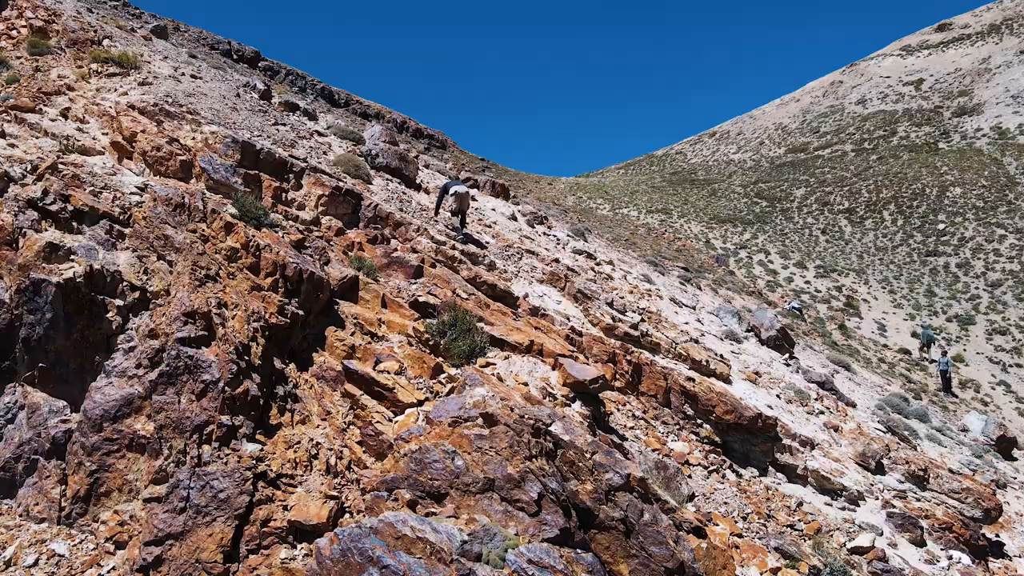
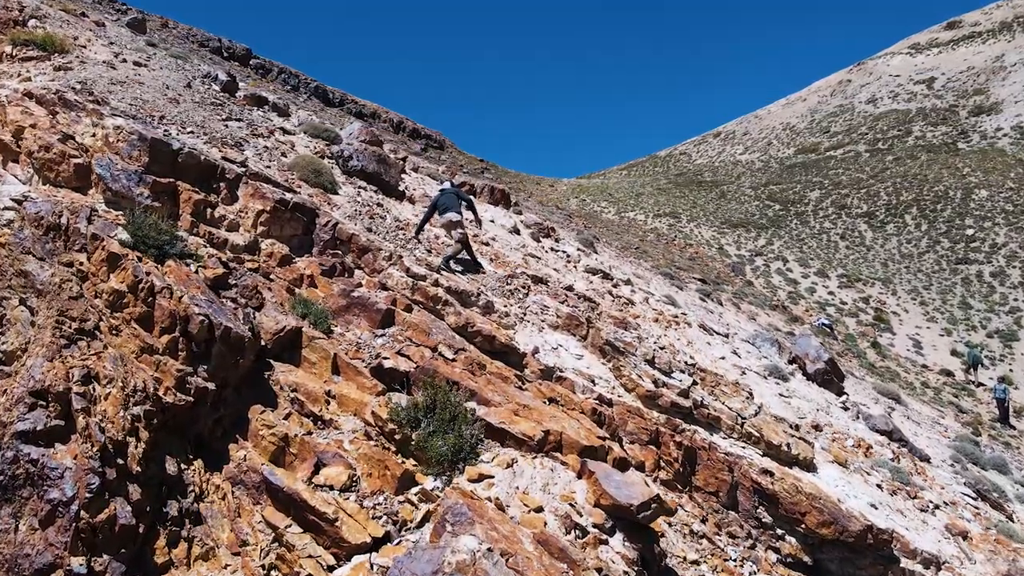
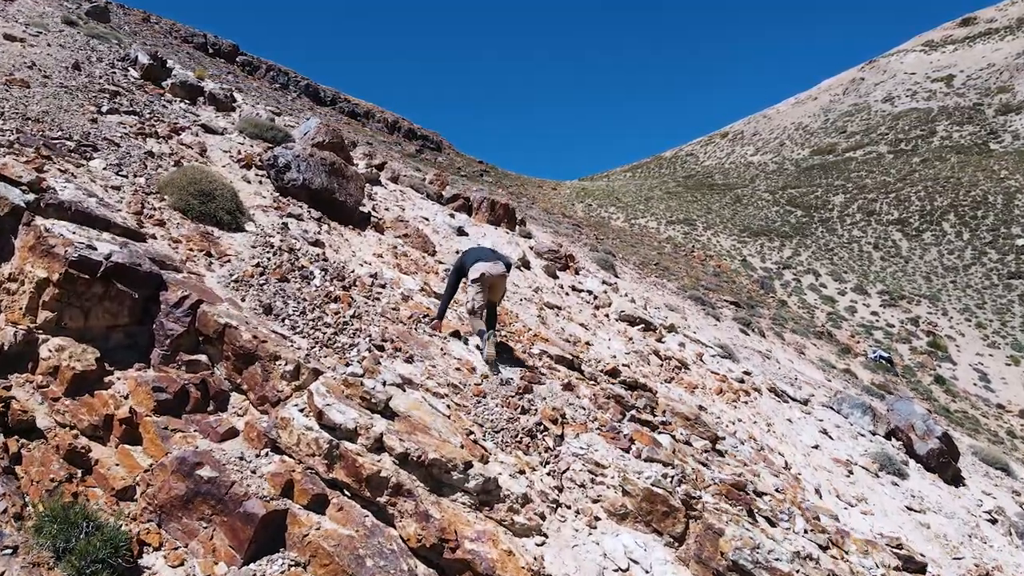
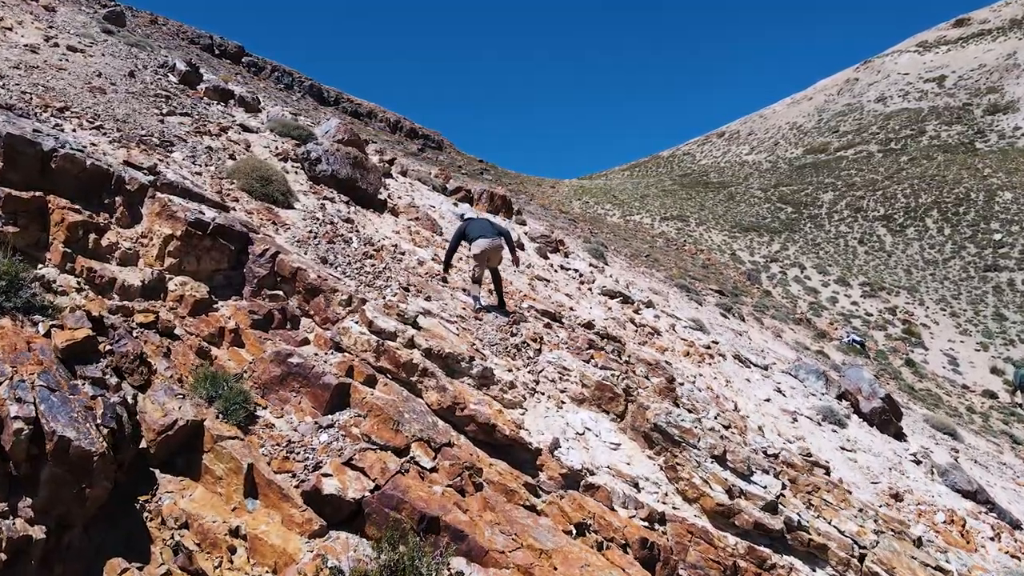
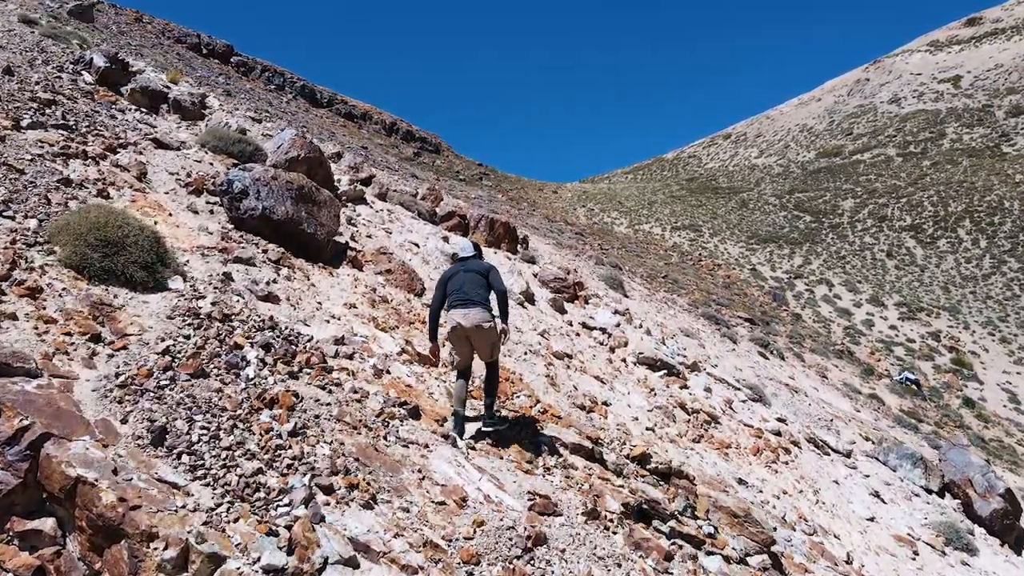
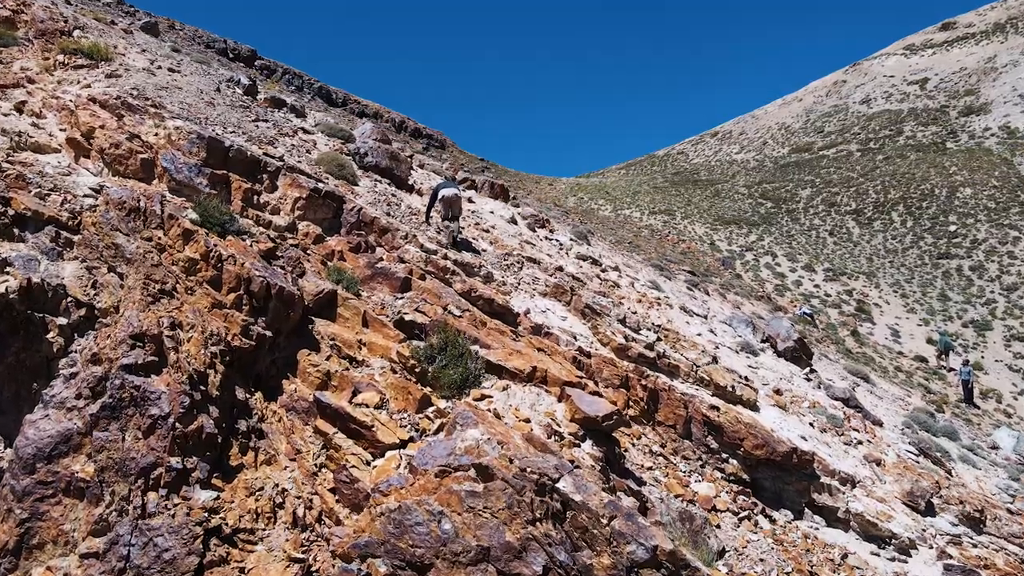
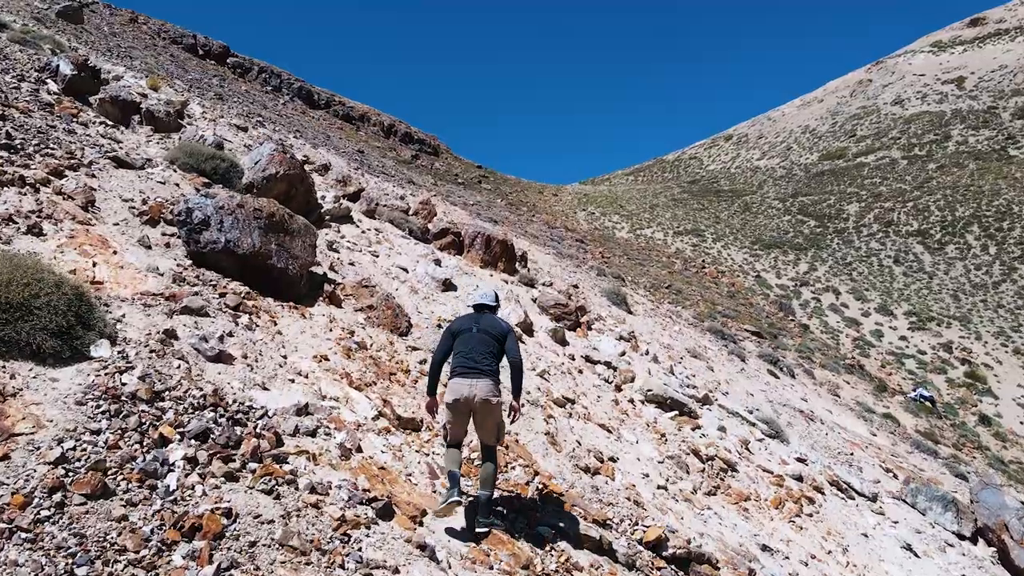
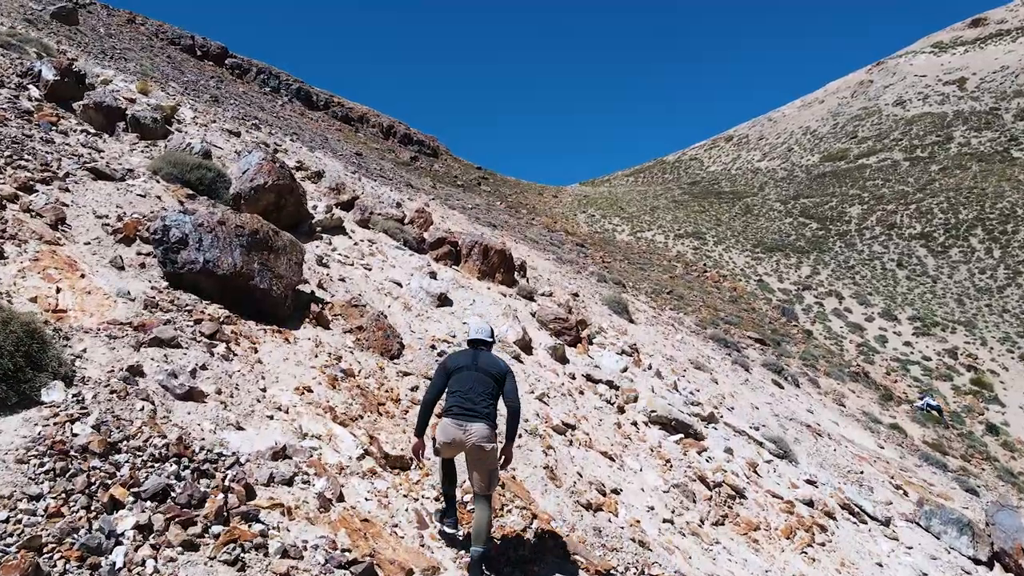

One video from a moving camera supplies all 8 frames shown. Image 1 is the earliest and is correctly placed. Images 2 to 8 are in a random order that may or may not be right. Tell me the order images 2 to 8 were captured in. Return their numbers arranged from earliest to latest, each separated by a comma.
6, 2, 4, 3, 5, 7, 8
